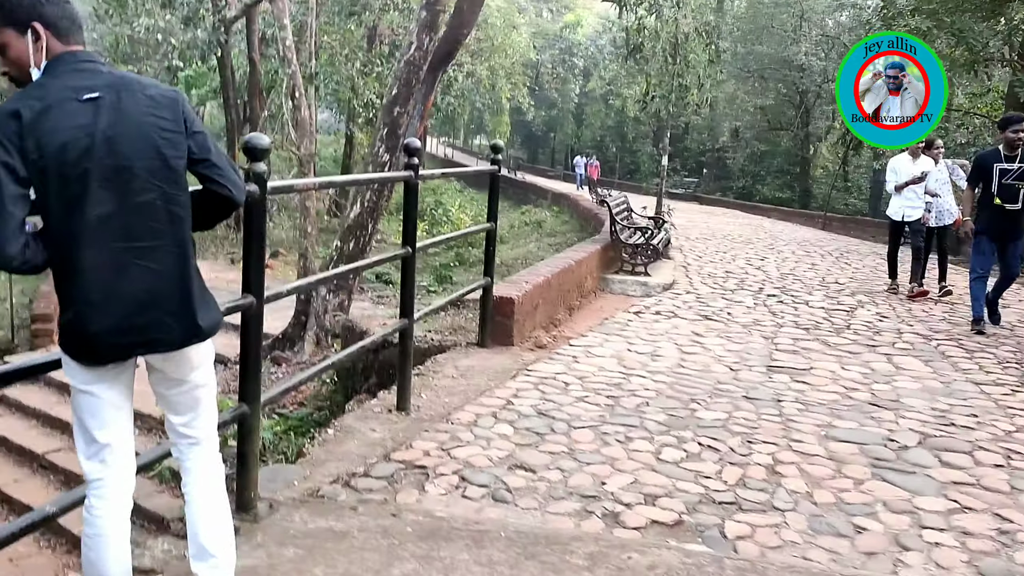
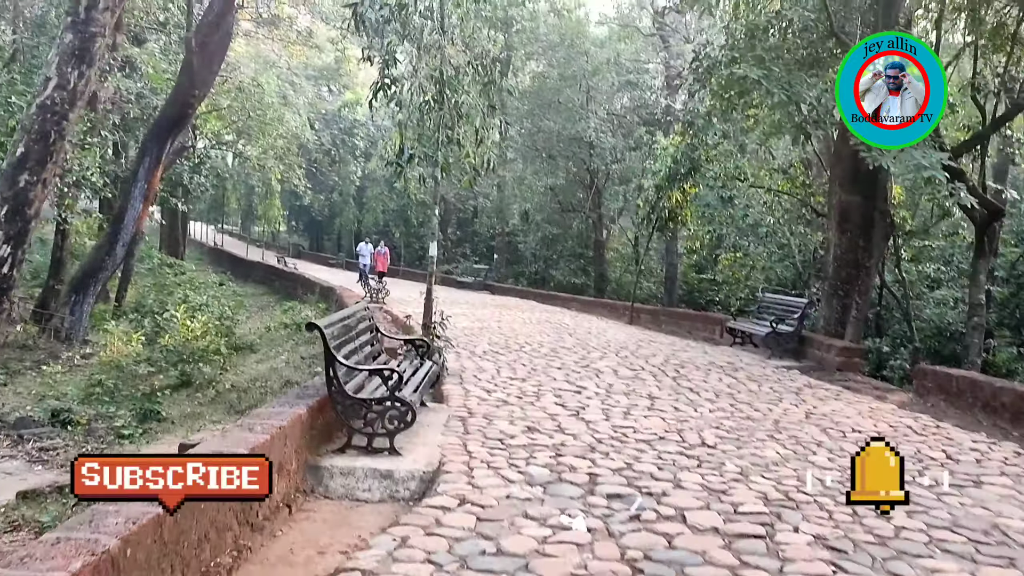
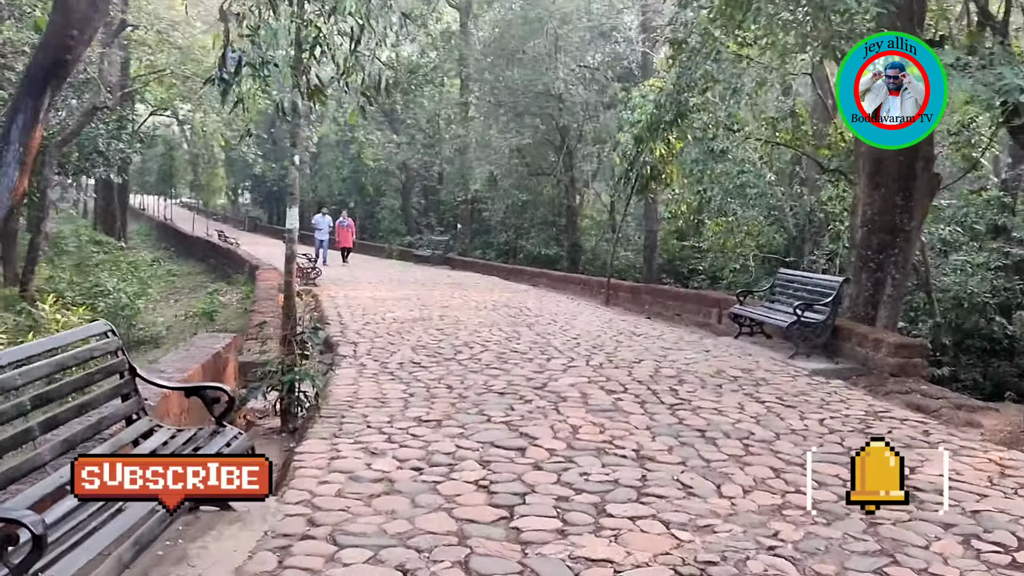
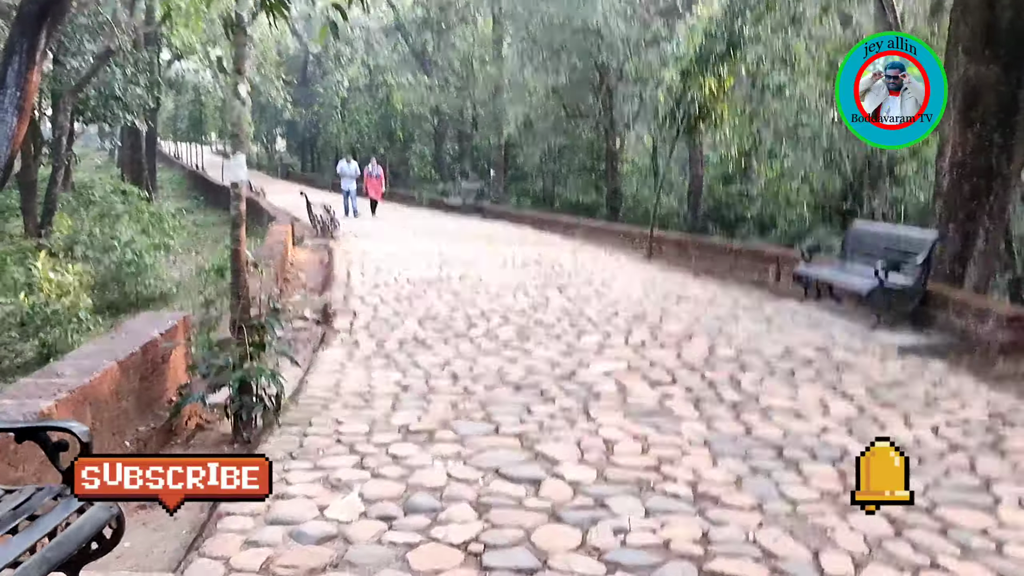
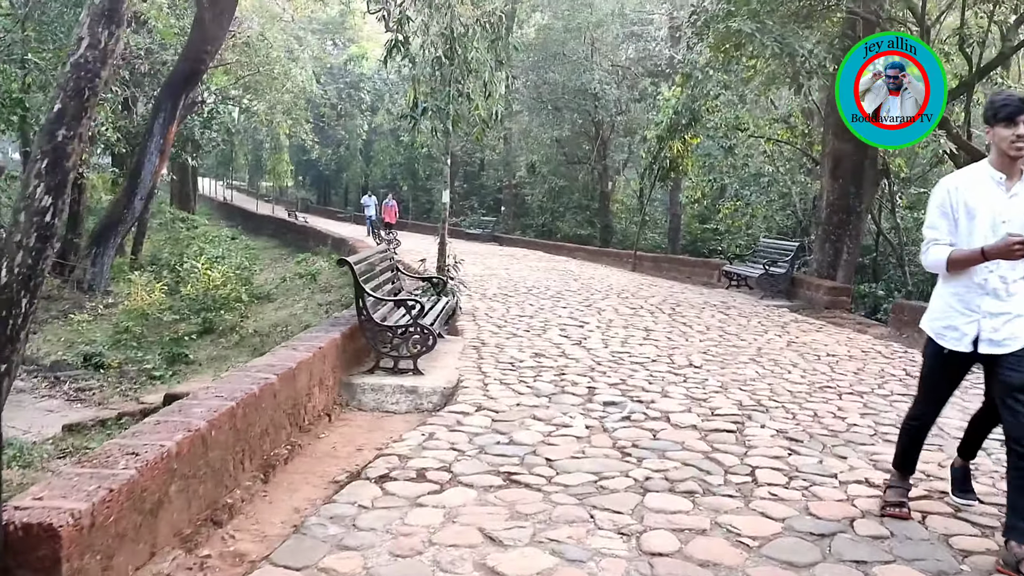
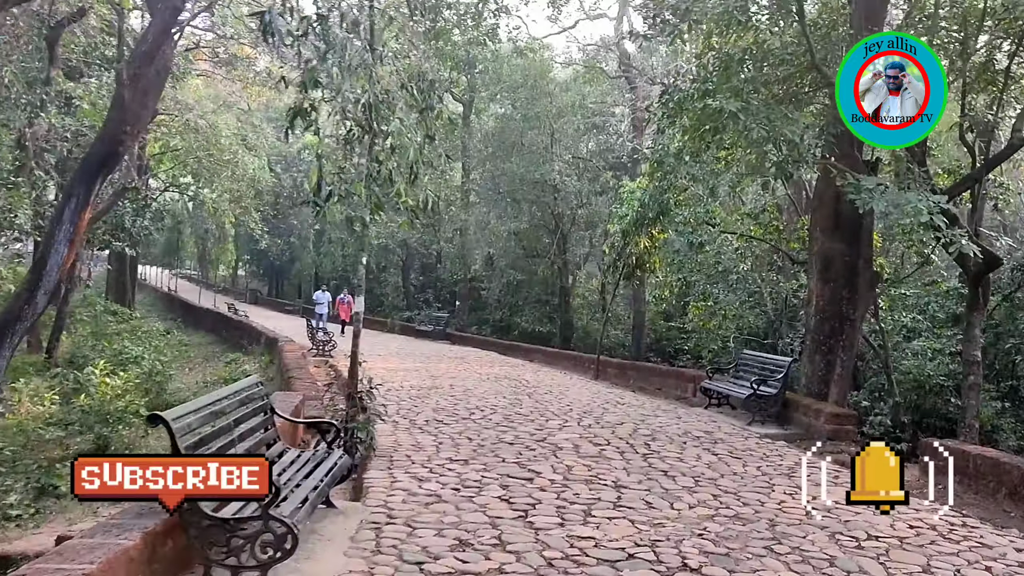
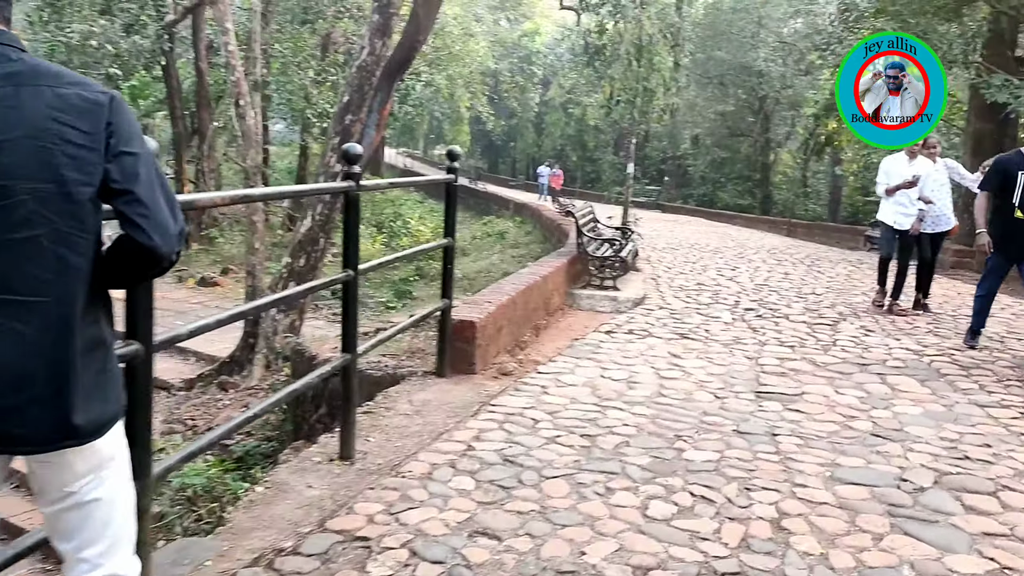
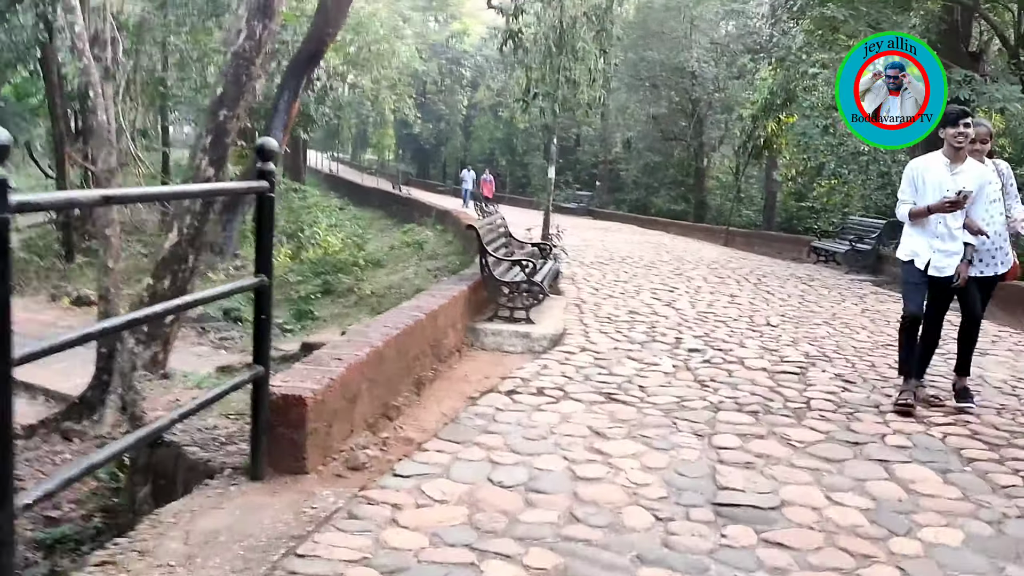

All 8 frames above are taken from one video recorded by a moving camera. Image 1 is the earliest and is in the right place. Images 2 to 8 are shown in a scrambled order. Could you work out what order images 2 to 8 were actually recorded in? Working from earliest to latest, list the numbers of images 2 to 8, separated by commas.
7, 8, 5, 2, 6, 3, 4
